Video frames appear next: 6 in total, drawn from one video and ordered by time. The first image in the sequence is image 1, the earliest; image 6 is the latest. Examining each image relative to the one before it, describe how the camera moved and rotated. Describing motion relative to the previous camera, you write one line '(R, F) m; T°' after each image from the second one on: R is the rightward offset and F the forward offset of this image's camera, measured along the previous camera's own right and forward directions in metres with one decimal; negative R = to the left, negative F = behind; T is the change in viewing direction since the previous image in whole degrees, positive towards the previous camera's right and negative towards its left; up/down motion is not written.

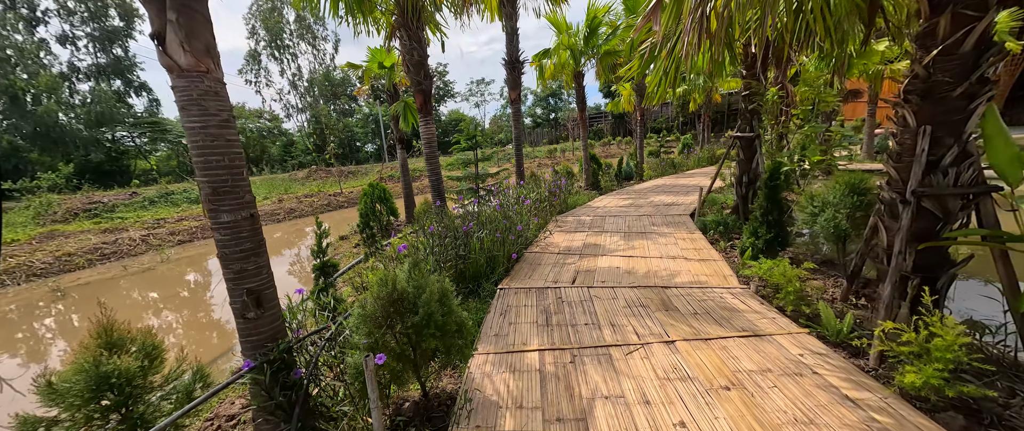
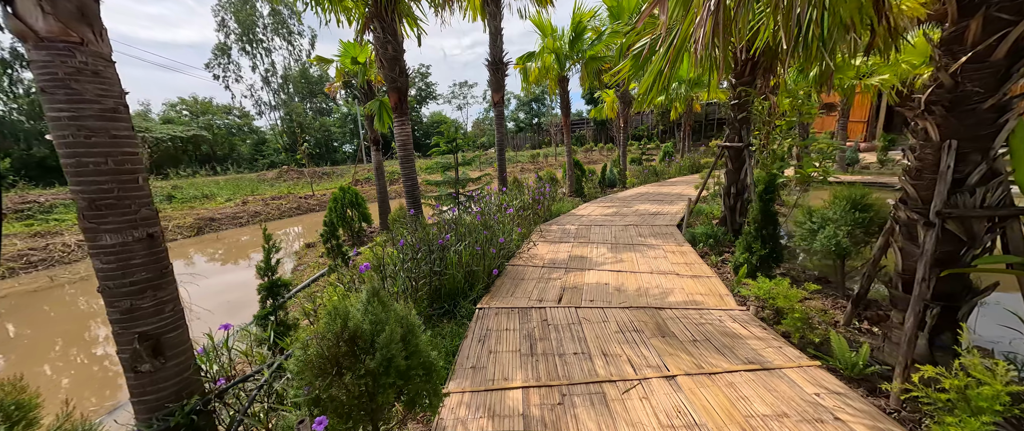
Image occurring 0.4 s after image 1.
(0.0, +0.3) m; +3°
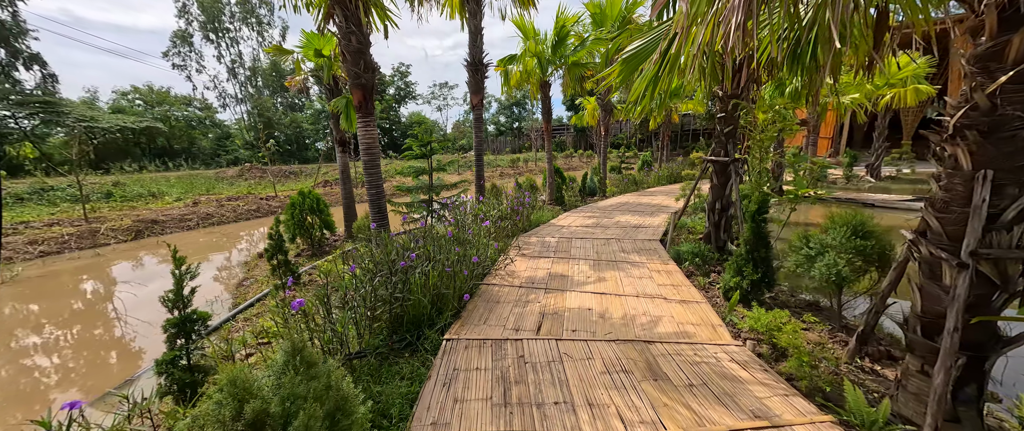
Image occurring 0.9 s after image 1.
(0.0, +0.3) m; +4°
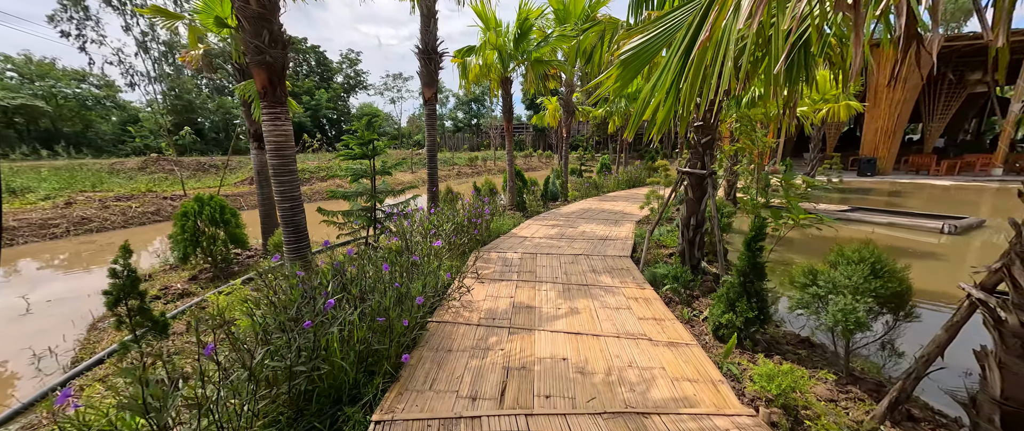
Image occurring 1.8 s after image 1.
(0.0, +0.6) m; +7°
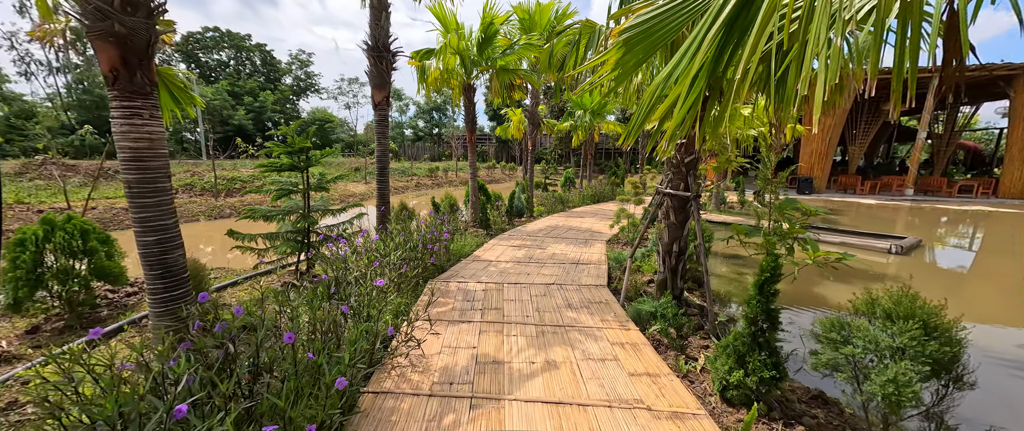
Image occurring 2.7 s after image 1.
(0.0, +0.5) m; +6°
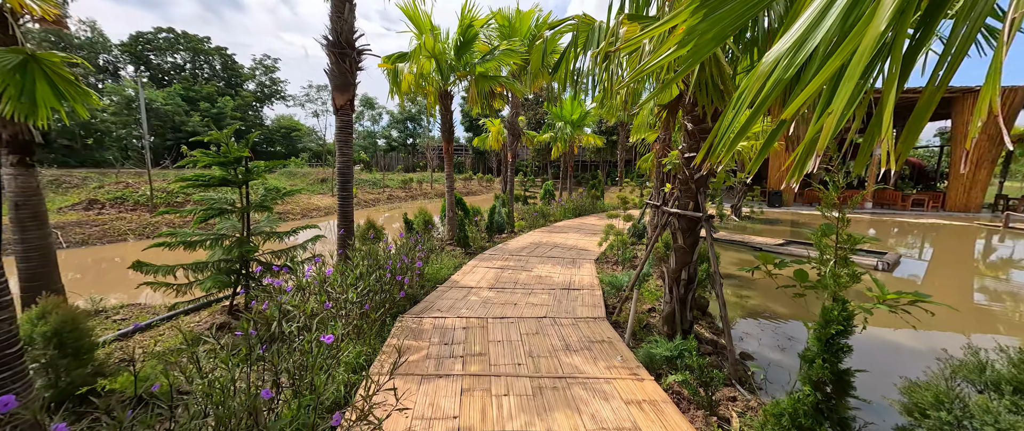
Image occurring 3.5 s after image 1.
(-0.1, +0.5) m; +4°
